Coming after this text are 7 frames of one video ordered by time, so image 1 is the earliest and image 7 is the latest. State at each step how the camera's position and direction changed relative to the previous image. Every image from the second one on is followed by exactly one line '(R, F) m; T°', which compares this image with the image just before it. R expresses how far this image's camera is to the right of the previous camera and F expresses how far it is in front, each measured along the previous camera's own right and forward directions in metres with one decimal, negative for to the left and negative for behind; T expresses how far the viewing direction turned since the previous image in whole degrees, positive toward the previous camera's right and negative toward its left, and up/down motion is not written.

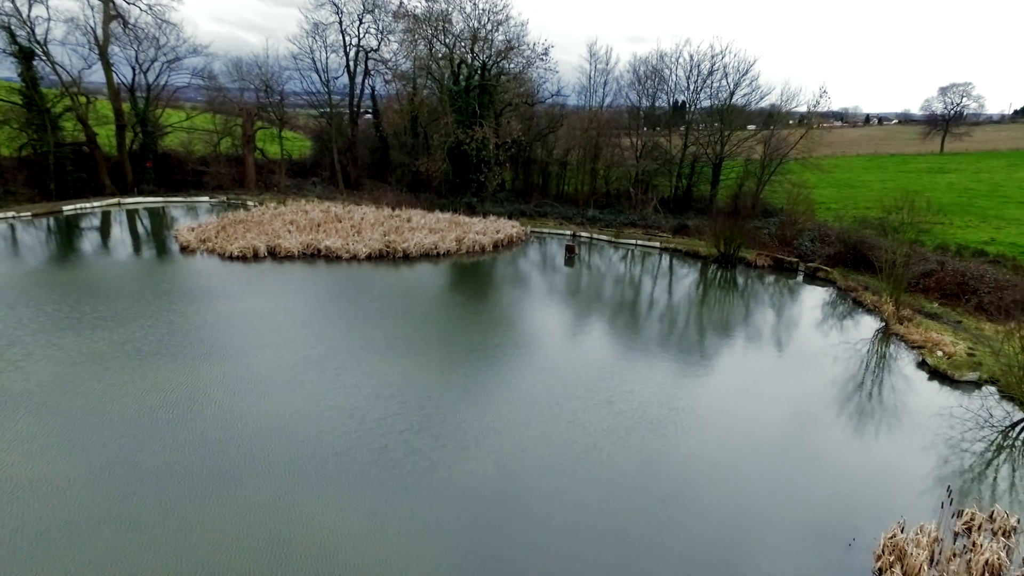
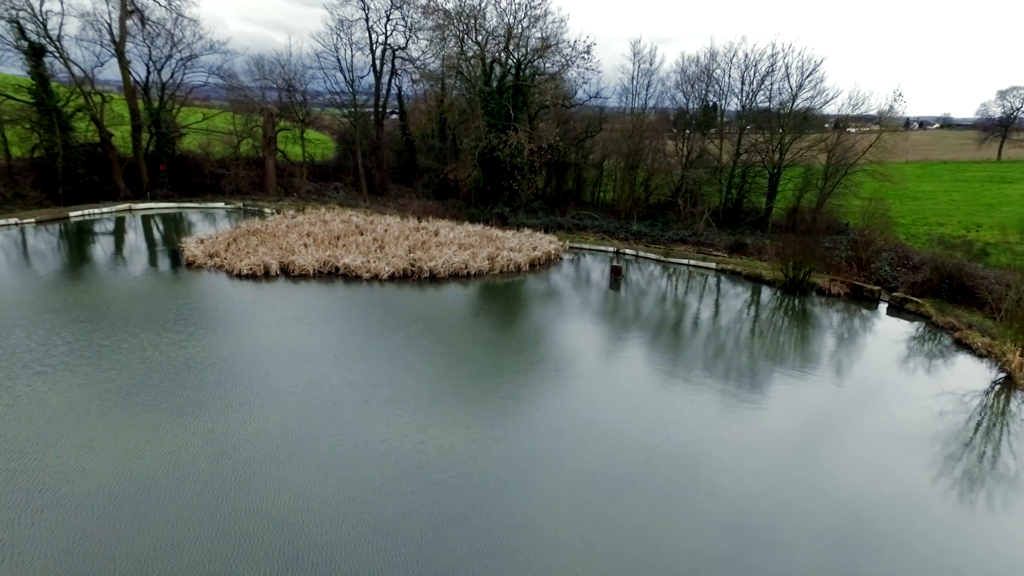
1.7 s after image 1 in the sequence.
(-0.3, +1.3) m; -2°
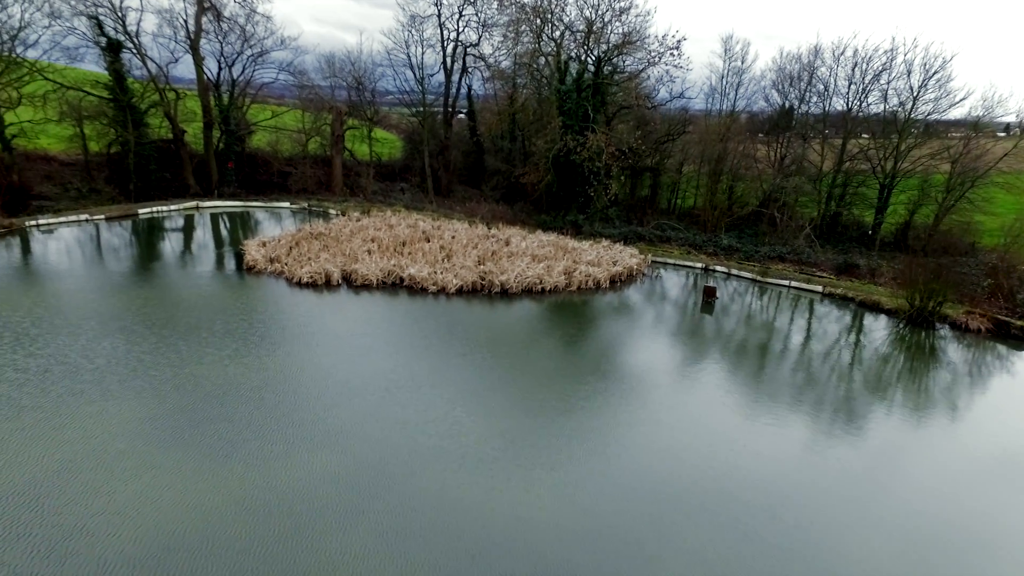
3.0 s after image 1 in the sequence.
(-0.3, +1.0) m; -5°
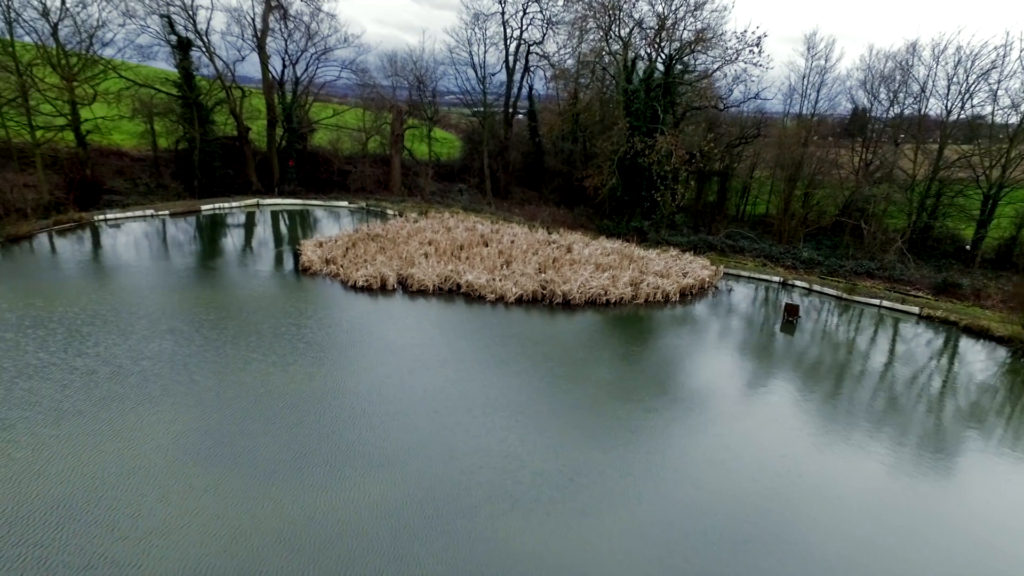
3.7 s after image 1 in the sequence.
(-0.2, +0.5) m; -5°
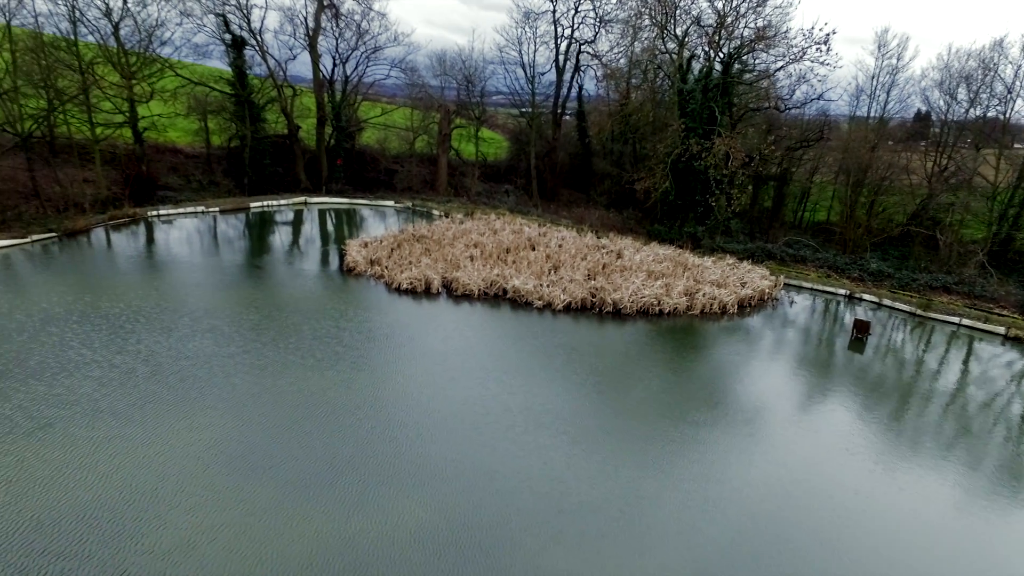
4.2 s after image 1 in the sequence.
(-0.1, +0.3) m; -4°
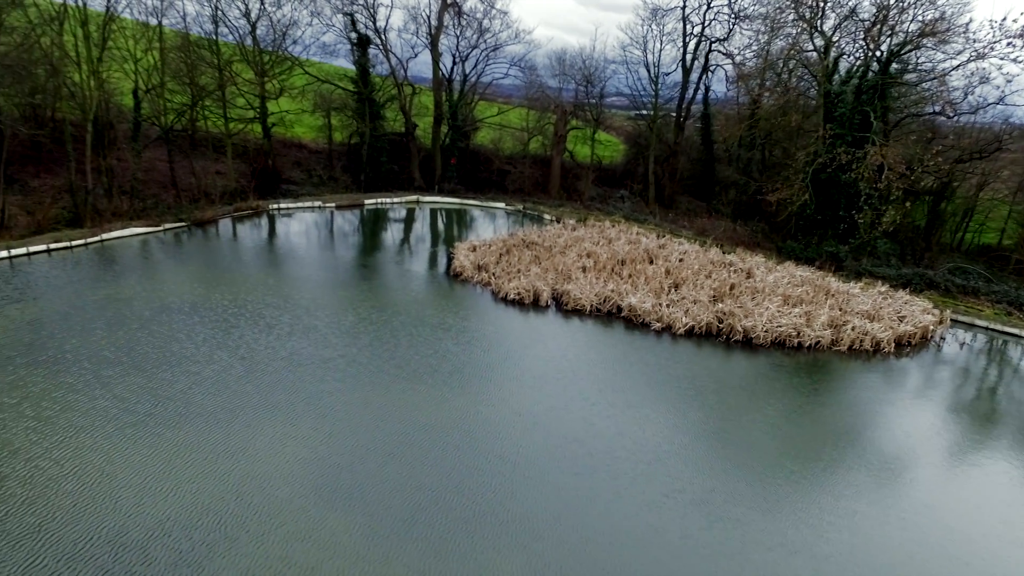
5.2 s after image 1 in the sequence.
(-0.2, +0.7) m; -9°
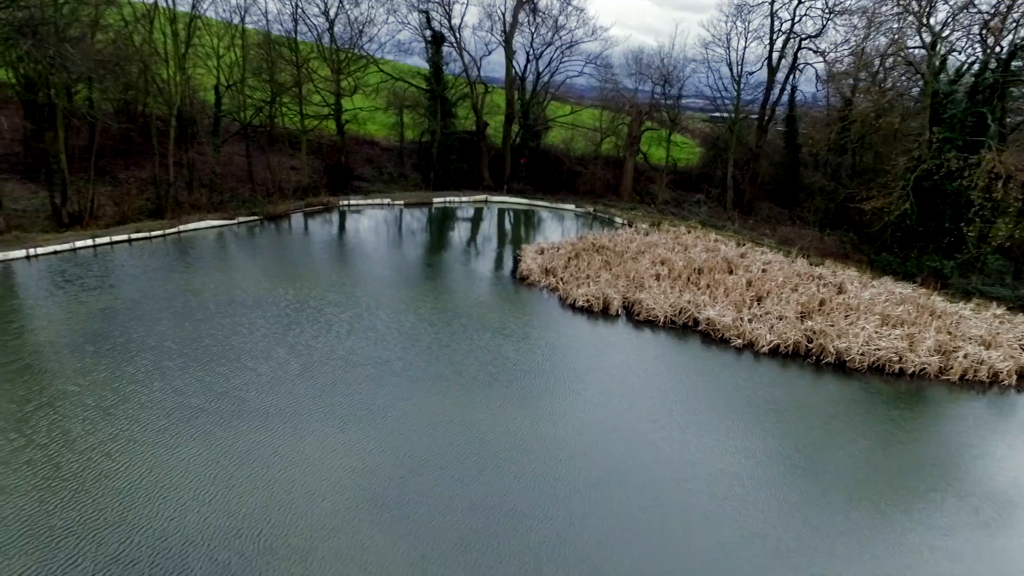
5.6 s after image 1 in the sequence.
(0.0, +0.4) m; -6°
